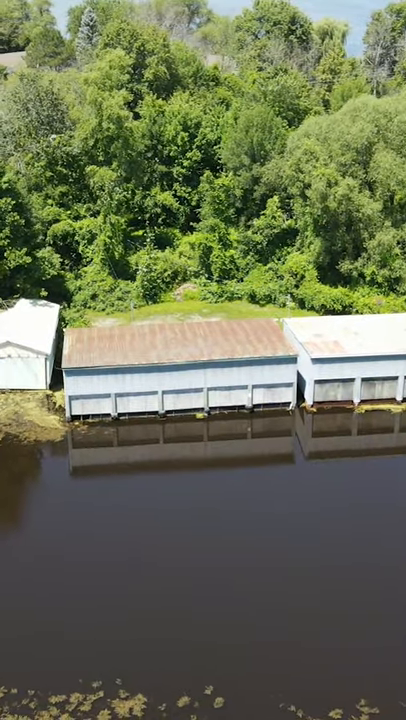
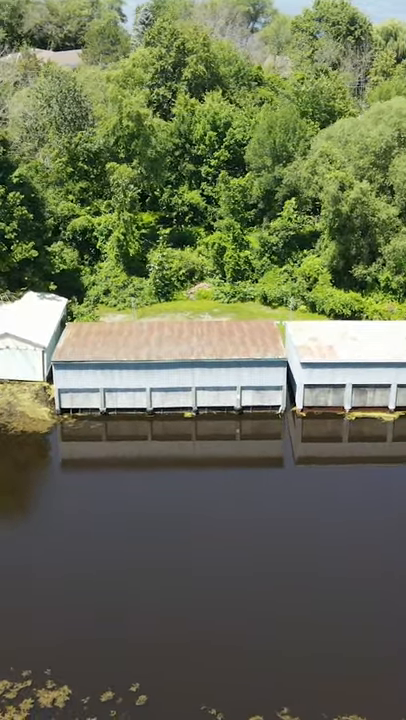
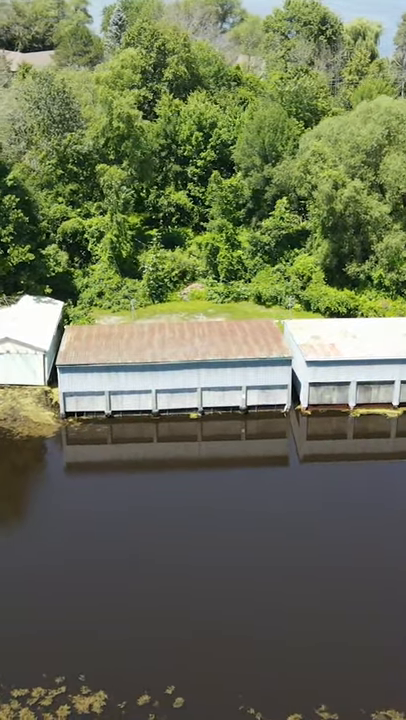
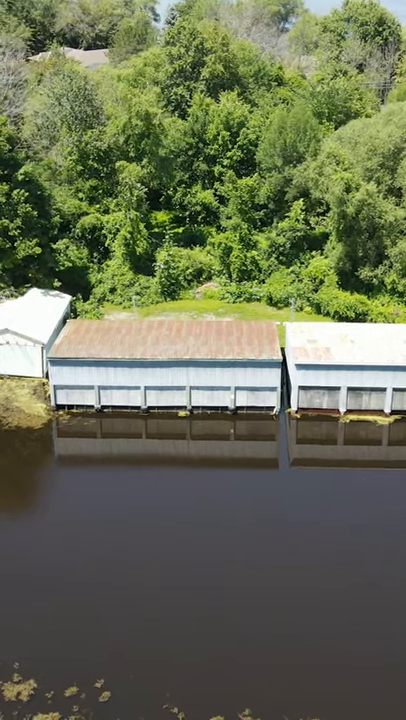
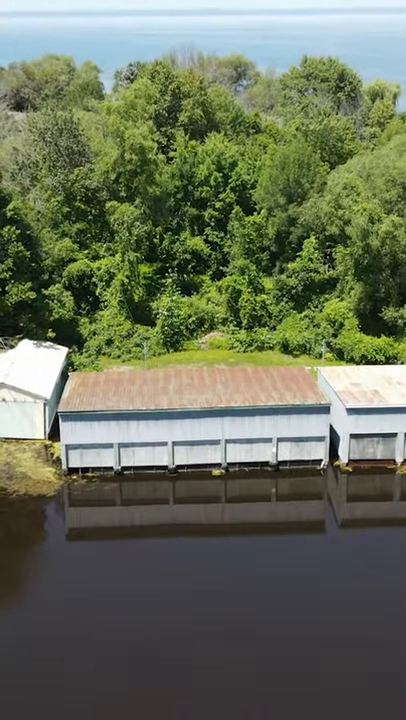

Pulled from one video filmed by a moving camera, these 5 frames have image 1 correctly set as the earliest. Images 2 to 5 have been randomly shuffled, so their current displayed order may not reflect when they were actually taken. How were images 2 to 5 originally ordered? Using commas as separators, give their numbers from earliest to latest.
3, 2, 4, 5
